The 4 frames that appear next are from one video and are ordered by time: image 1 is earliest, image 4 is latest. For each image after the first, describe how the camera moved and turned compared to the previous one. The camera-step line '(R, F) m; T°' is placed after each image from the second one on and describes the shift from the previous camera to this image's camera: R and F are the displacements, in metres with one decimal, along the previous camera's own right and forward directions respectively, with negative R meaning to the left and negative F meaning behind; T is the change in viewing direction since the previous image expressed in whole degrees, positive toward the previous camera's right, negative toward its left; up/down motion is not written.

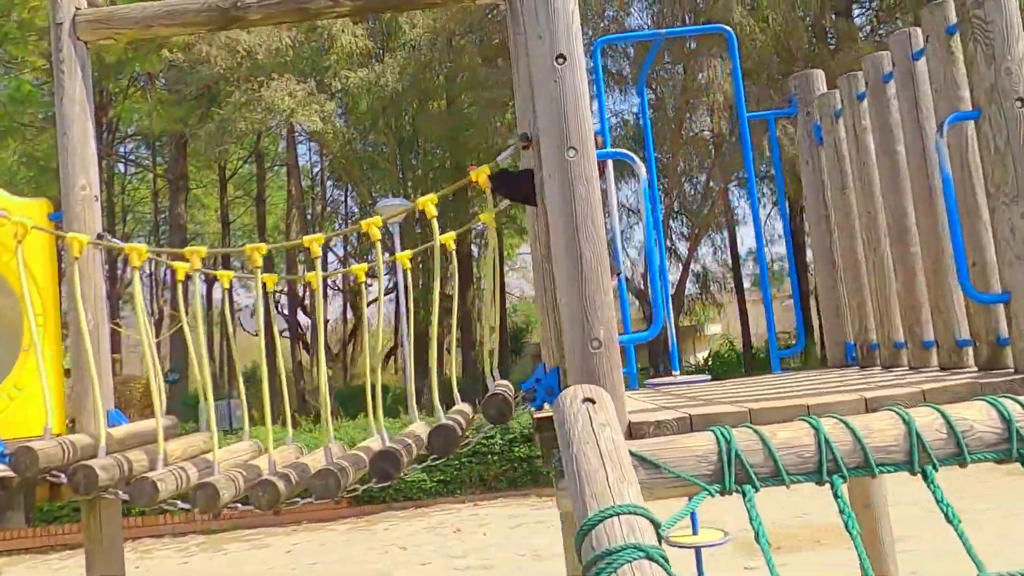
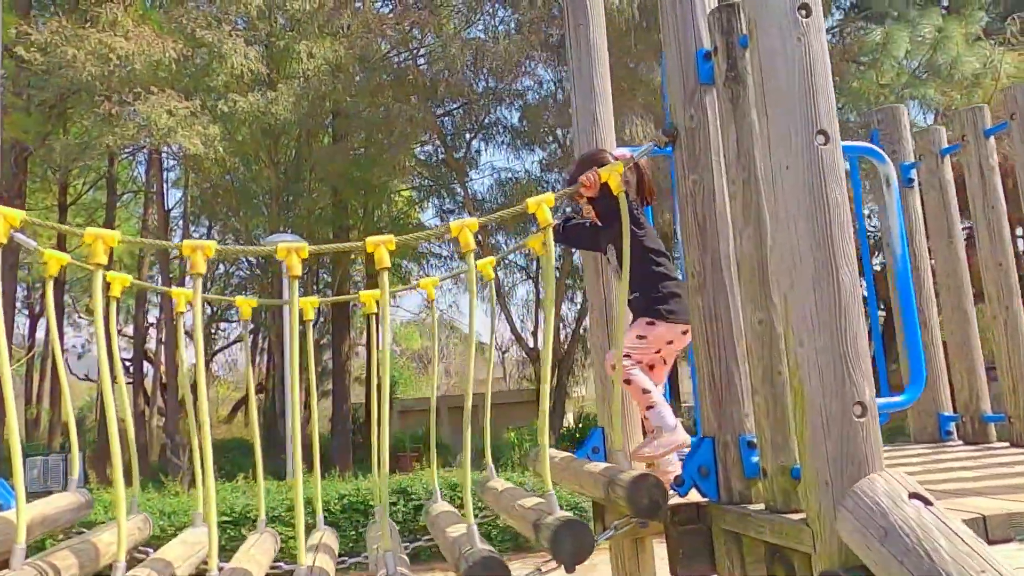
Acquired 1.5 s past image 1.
(-0.9, +0.9) m; +11°
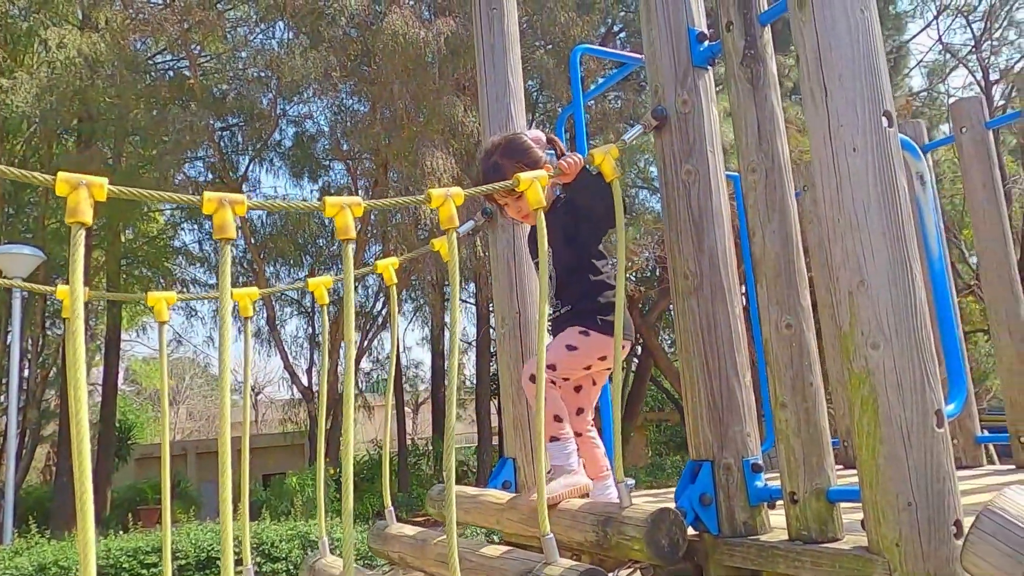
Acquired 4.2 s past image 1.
(-0.5, +0.5) m; +18°
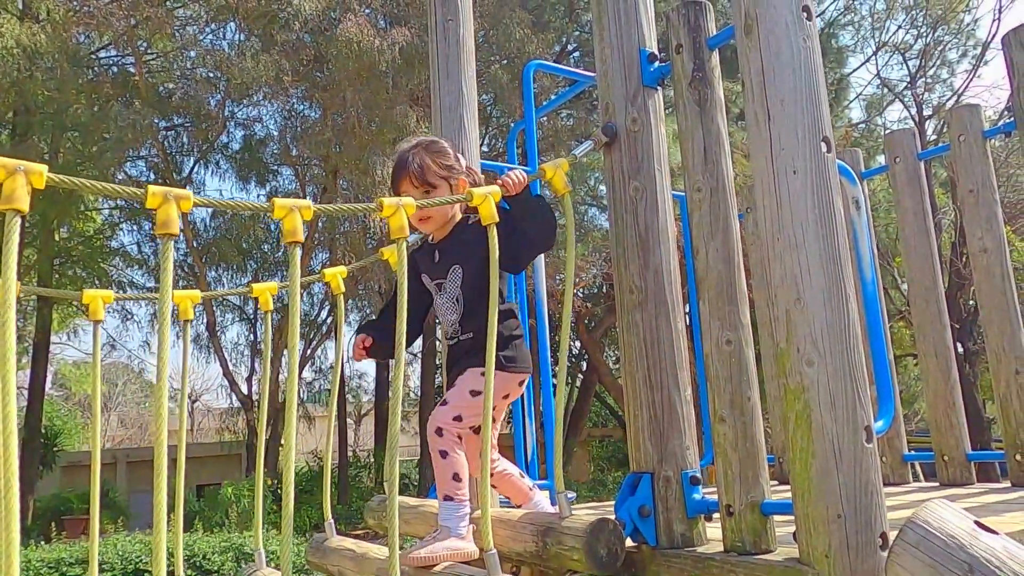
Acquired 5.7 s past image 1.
(0.0, 0.0) m; +4°
